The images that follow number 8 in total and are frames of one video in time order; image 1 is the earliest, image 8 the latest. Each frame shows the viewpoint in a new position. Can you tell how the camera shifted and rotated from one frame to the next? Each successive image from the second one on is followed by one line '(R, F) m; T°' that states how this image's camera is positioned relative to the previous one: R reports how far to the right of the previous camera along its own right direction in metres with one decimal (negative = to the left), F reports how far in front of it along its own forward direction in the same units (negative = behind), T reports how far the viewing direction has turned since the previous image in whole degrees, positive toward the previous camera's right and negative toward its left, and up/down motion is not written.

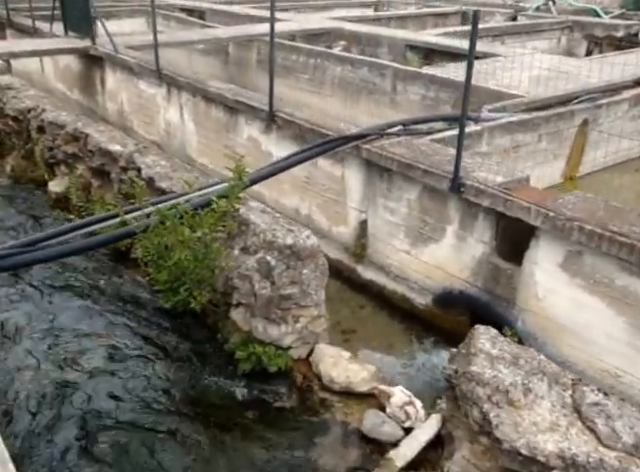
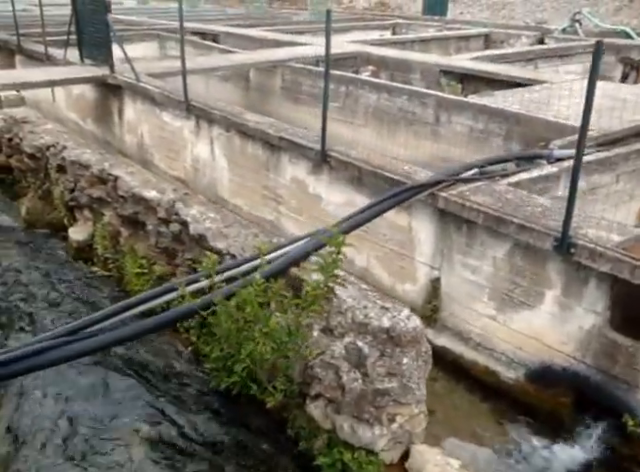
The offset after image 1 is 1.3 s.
(-0.5, +0.7) m; +1°
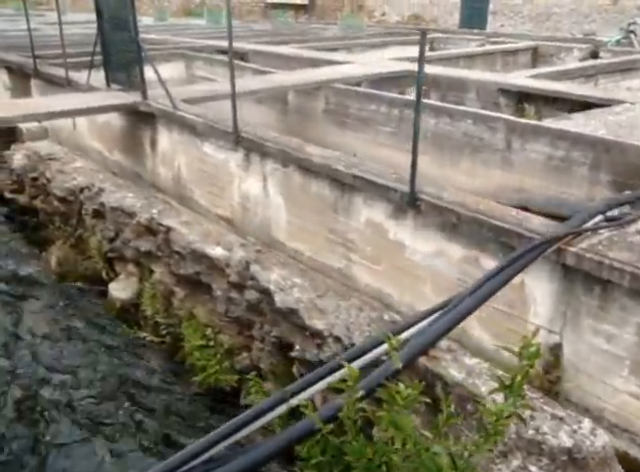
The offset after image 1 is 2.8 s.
(-0.5, +0.7) m; -1°
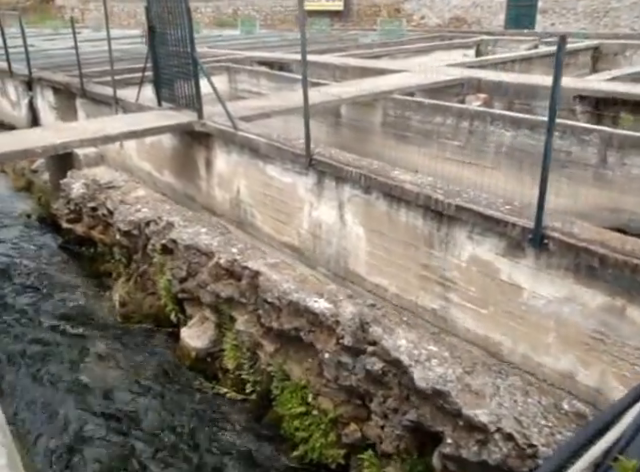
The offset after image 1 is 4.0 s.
(-0.5, +0.6) m; -2°
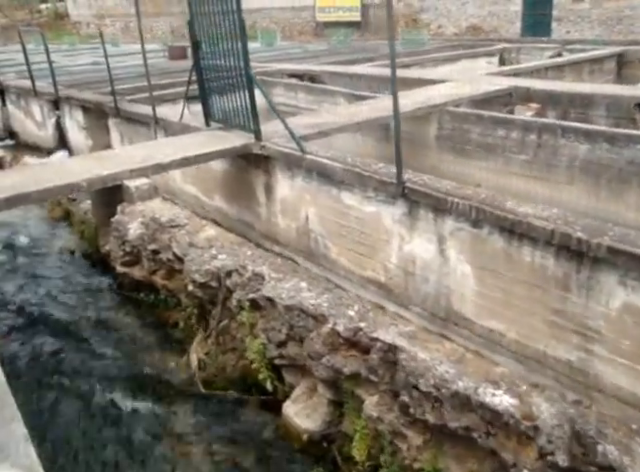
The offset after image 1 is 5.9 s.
(-0.7, +0.7) m; 0°
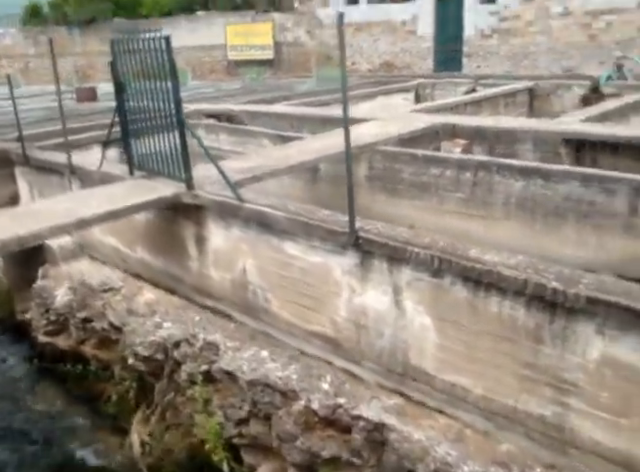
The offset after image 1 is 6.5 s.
(-0.2, +0.4) m; +8°
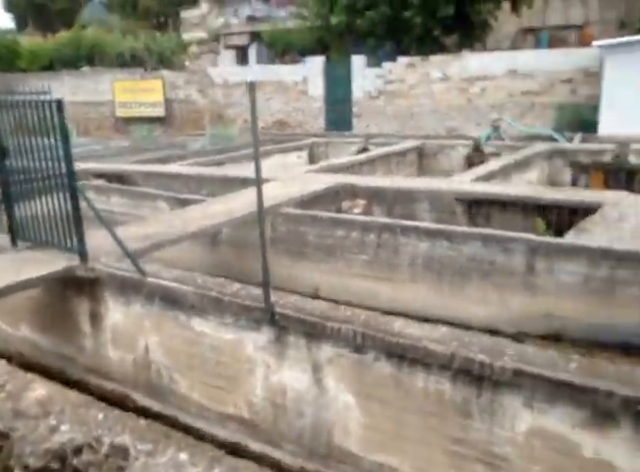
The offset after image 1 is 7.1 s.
(-0.1, +0.2) m; +10°
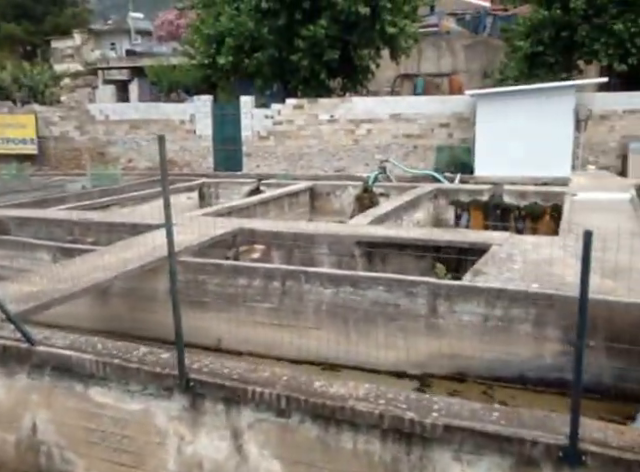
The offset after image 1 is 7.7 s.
(-0.2, +0.2) m; +10°
